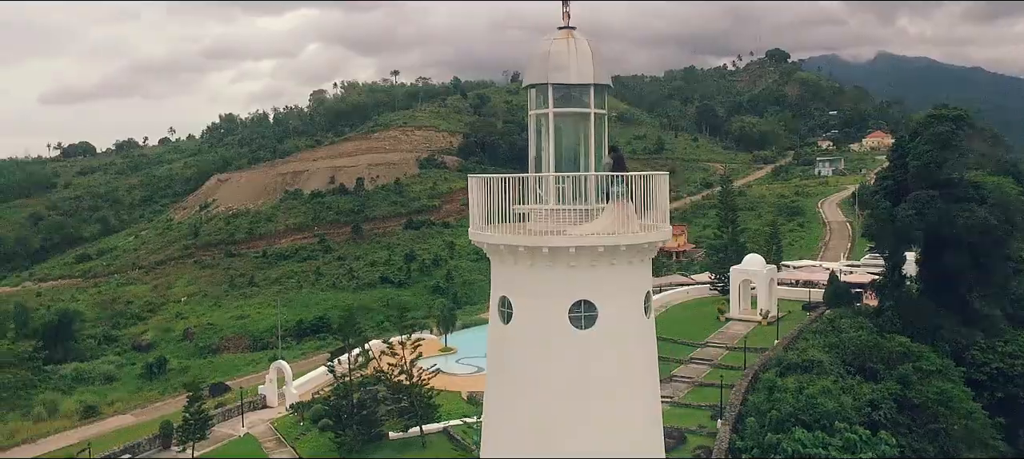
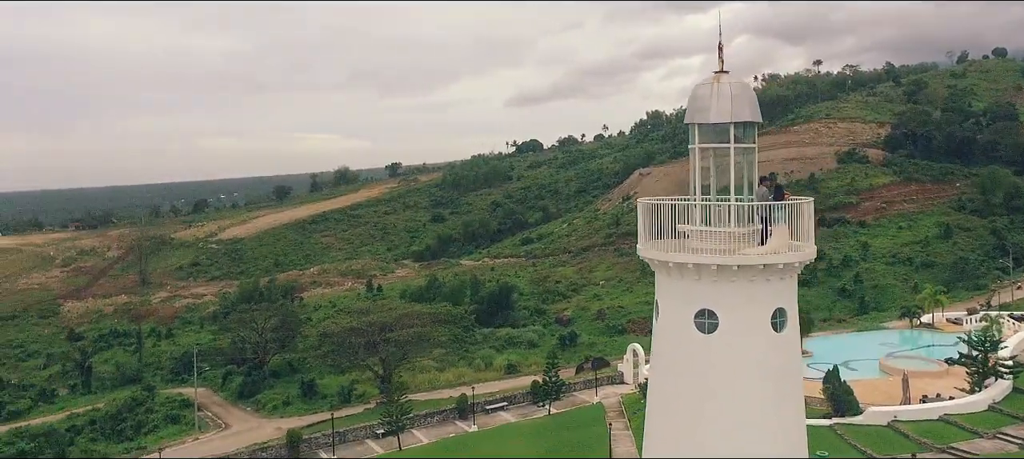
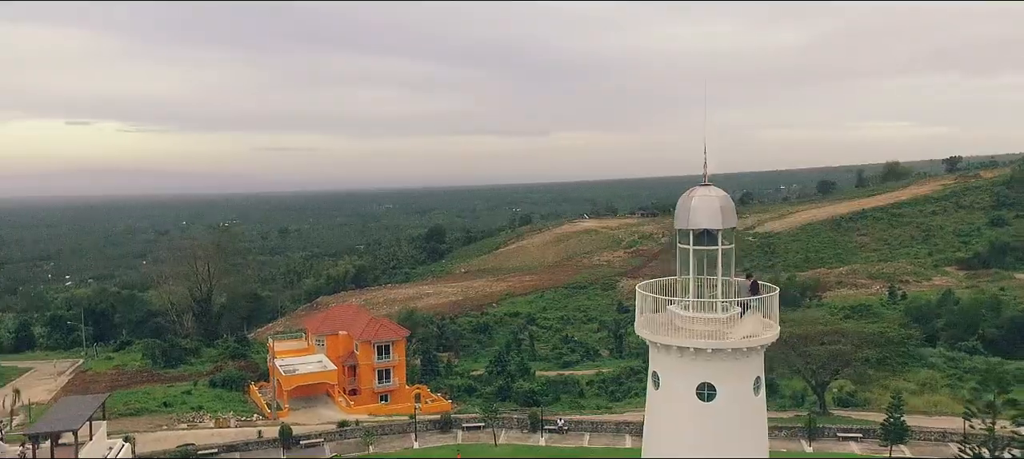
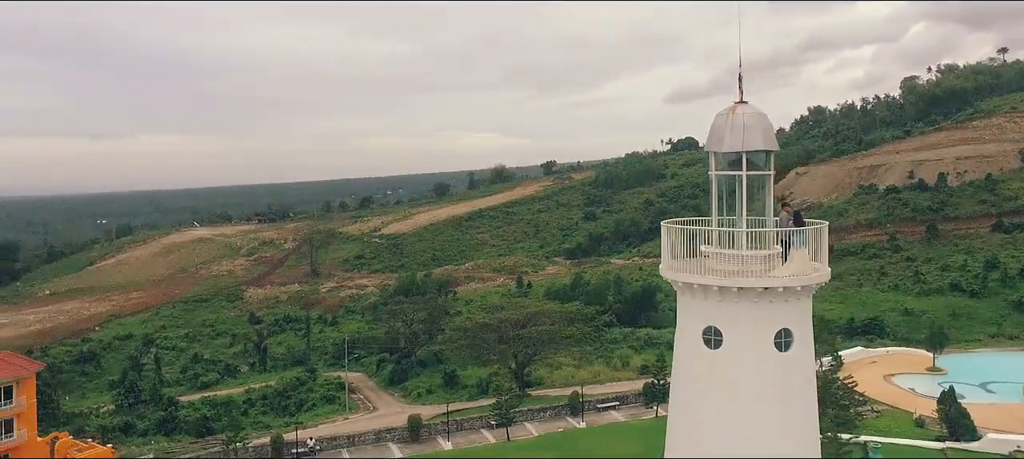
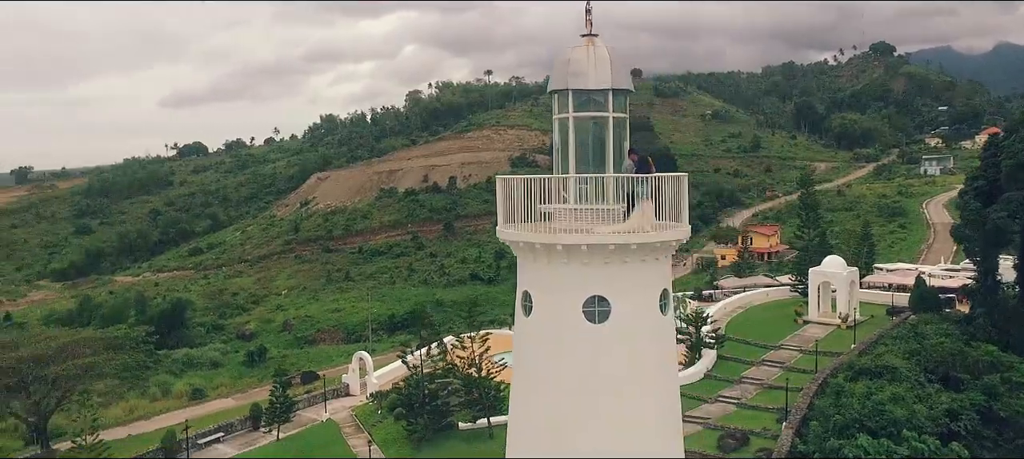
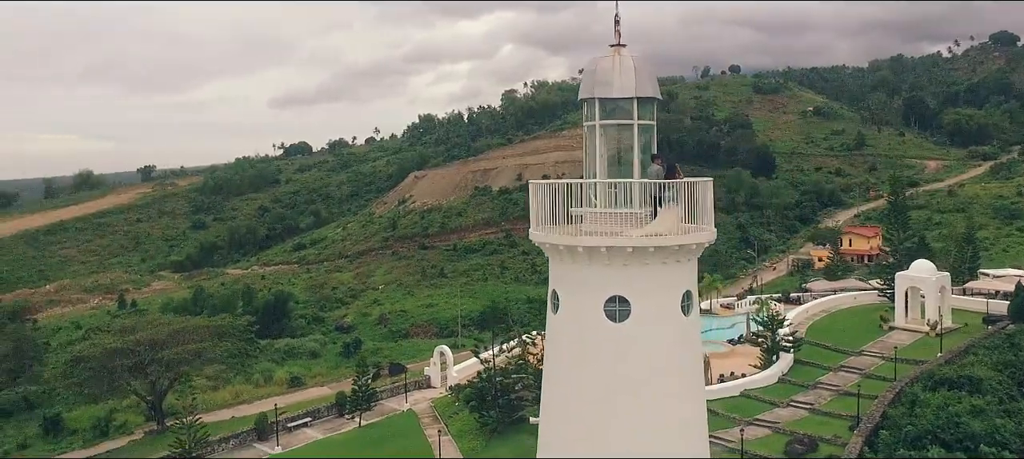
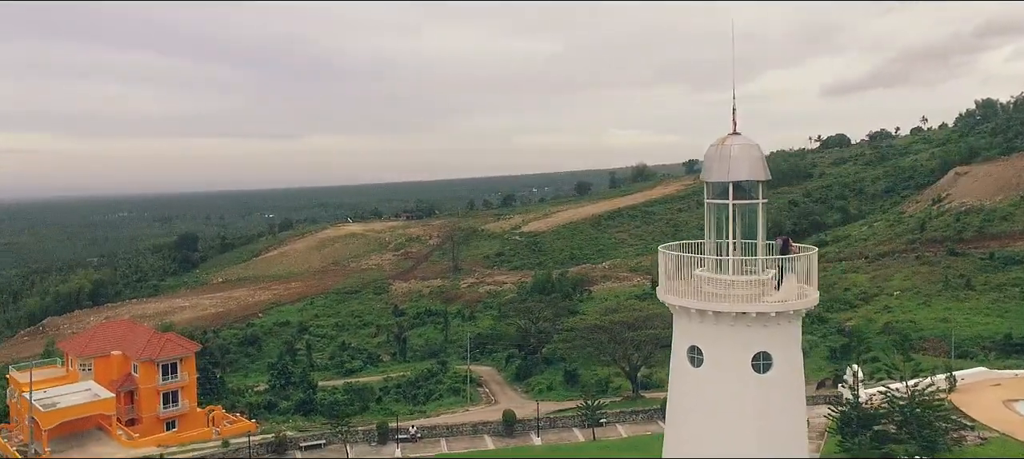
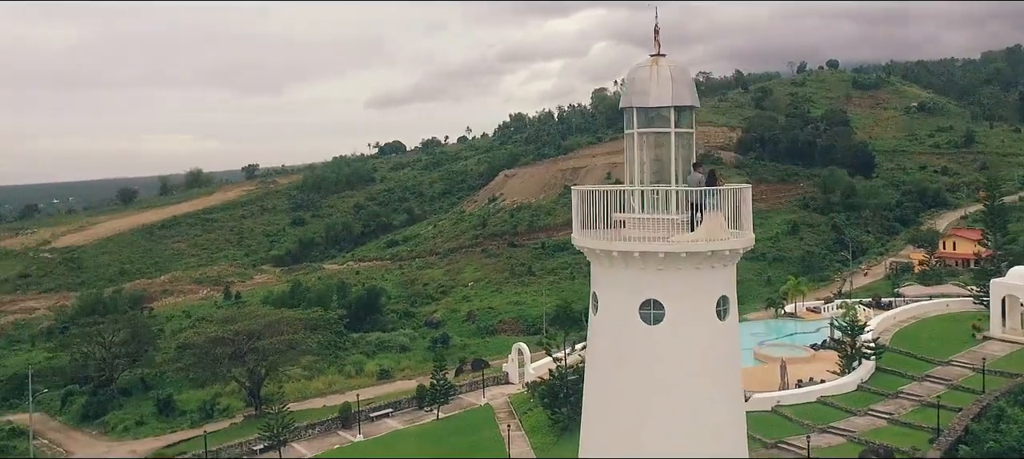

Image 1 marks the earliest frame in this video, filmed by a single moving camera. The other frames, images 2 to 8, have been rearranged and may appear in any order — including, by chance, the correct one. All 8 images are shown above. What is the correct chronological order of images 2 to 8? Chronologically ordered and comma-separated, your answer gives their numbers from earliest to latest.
5, 6, 8, 2, 4, 7, 3
